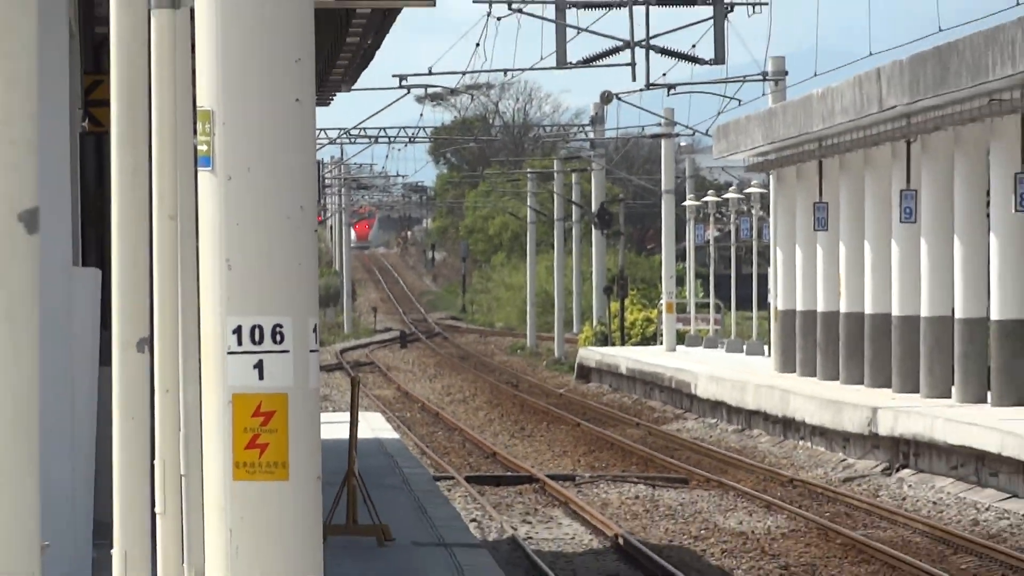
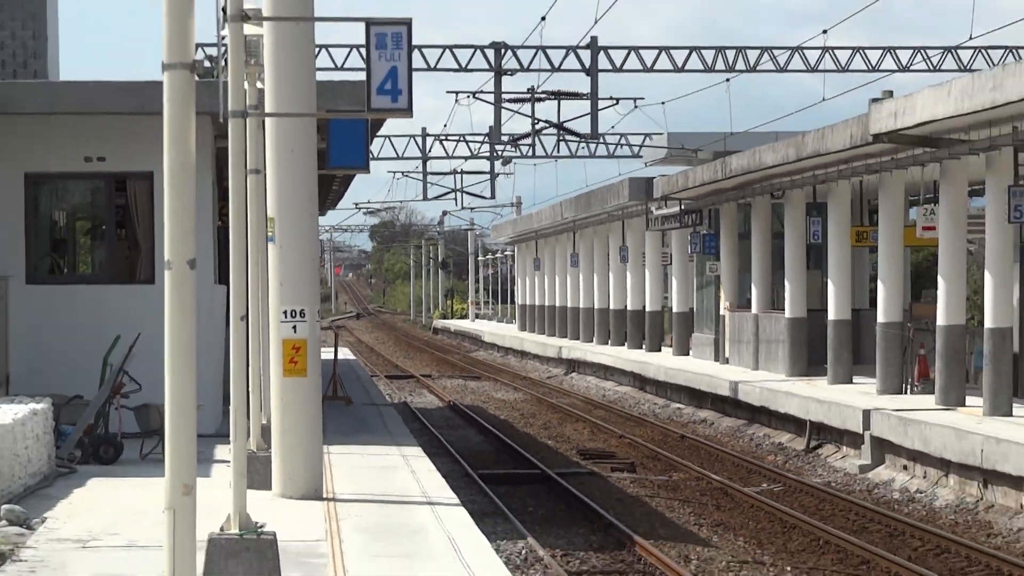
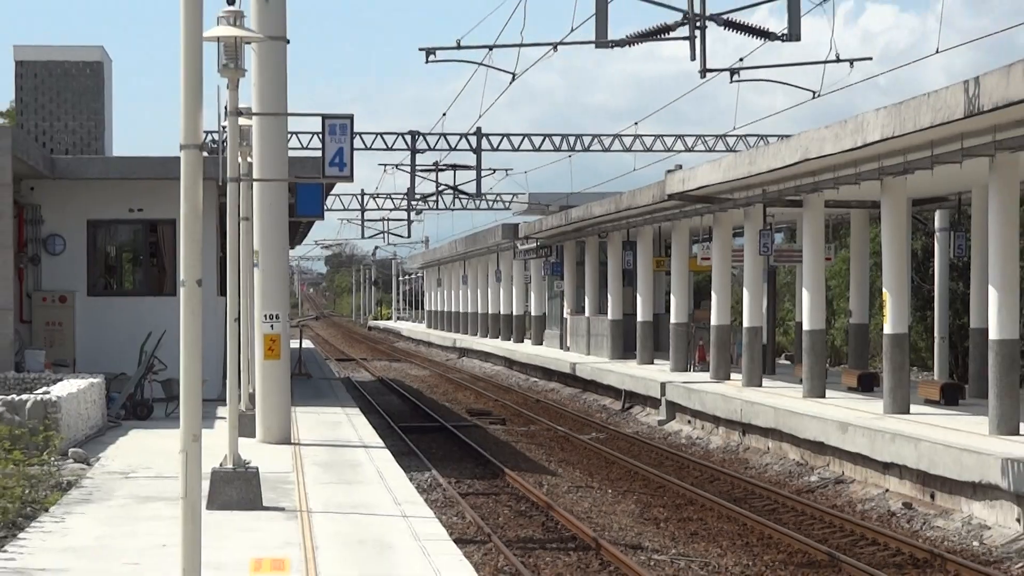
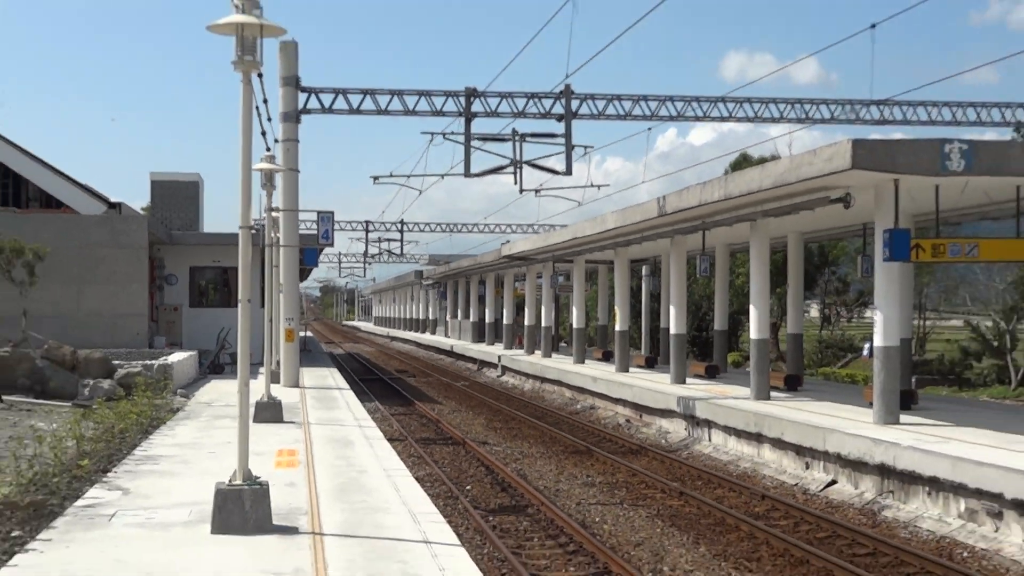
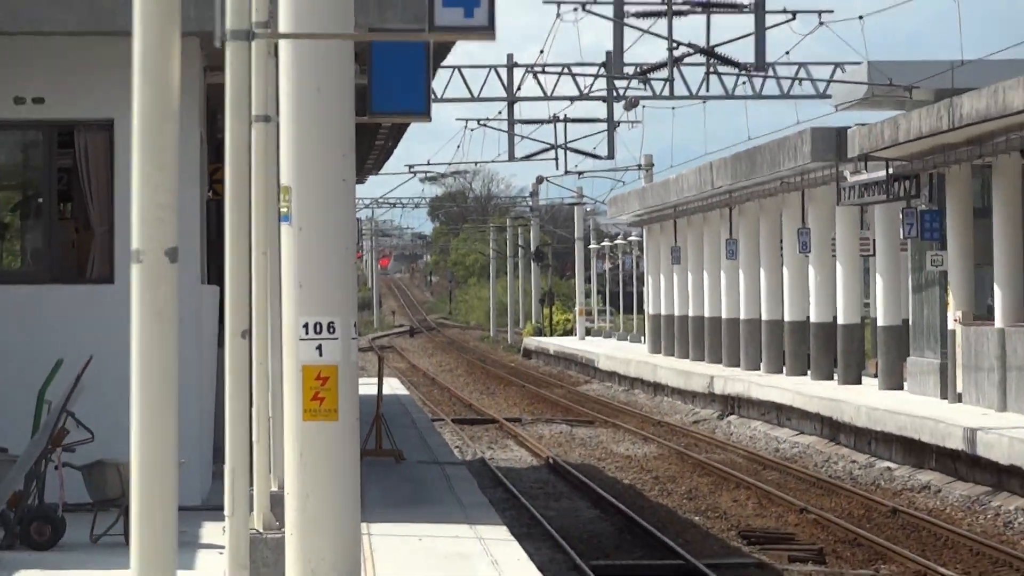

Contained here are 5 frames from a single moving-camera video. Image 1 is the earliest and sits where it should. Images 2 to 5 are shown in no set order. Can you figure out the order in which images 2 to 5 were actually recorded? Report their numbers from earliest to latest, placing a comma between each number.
5, 2, 3, 4
